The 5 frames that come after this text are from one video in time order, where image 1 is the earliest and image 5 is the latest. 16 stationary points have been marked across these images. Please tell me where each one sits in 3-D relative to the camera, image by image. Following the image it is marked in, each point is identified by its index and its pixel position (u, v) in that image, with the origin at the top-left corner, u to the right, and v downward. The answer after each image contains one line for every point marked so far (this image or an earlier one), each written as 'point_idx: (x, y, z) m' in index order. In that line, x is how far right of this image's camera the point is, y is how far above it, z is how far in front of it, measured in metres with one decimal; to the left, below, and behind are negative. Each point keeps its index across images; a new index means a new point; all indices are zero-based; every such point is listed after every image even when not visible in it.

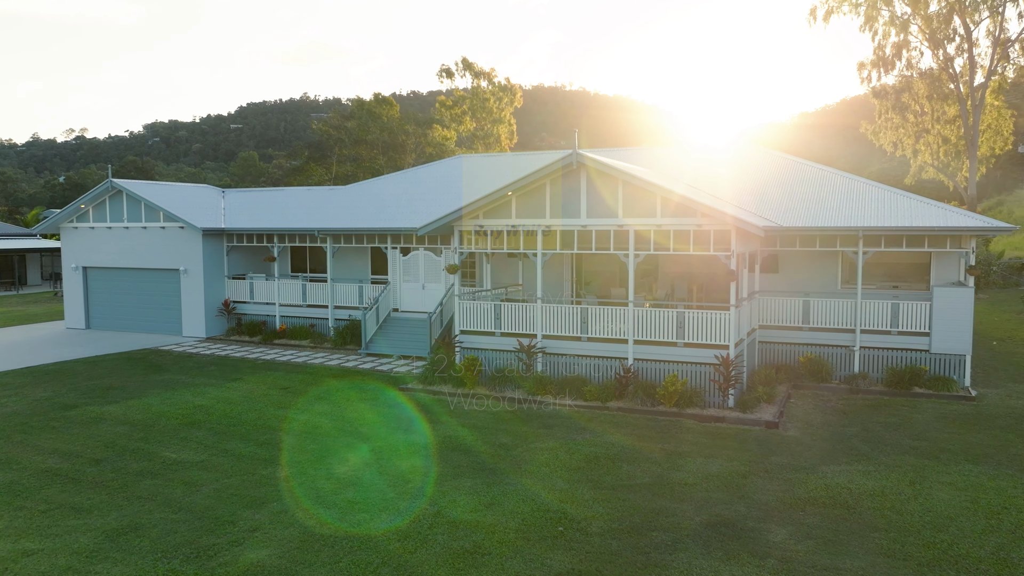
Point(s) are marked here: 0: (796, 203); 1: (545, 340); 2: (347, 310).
0: (+6.4, +2.0, +17.1) m
1: (+0.6, -0.9, +13.9) m
2: (-4.1, -0.6, +19.3) m
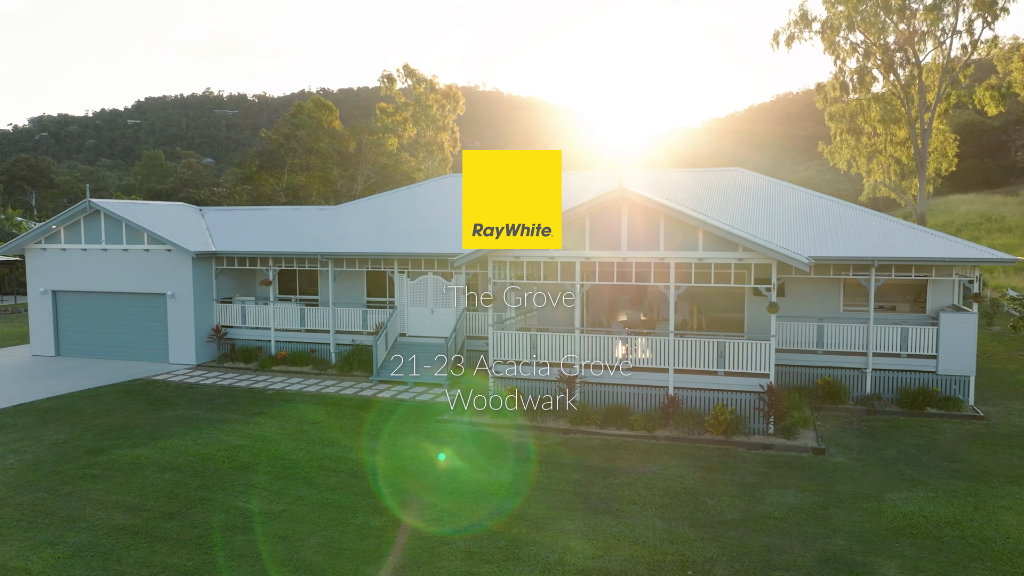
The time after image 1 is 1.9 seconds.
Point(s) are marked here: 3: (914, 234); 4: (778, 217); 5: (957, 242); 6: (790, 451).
0: (+6.6, +1.5, +17.9) m
1: (+1.3, -1.5, +14.1) m
2: (-3.9, -1.2, +19.0) m
3: (+8.7, +1.1, +16.5) m
4: (+6.3, +1.7, +18.3) m
5: (+9.1, +0.9, +15.5) m
6: (+4.3, -2.5, +12.2) m
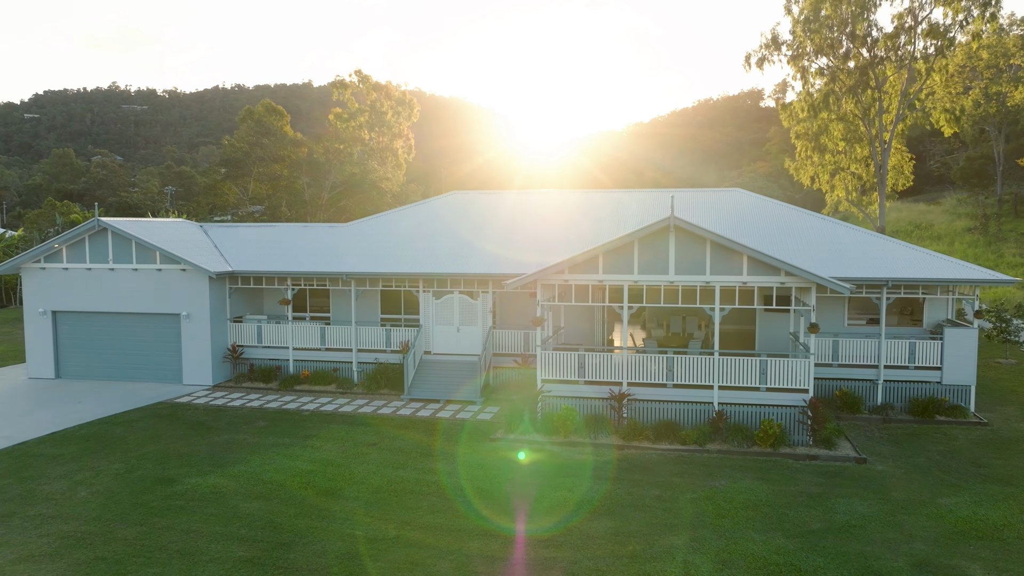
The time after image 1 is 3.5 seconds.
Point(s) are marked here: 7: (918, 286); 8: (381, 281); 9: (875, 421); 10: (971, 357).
0: (+7.2, +1.1, +19.2) m
1: (+2.3, -1.9, +14.9) m
2: (-3.5, -1.6, +19.2) m
3: (+9.4, +0.7, +18.0) m
4: (+6.8, +1.3, +19.6) m
5: (+9.9, +0.5, +17.0) m
6: (+5.5, -2.9, +13.2) m
7: (+8.9, +0.1, +17.0) m
8: (-3.2, +0.2, +19.1) m
9: (+7.3, -2.7, +15.7) m
10: (+9.4, -1.4, +15.9) m
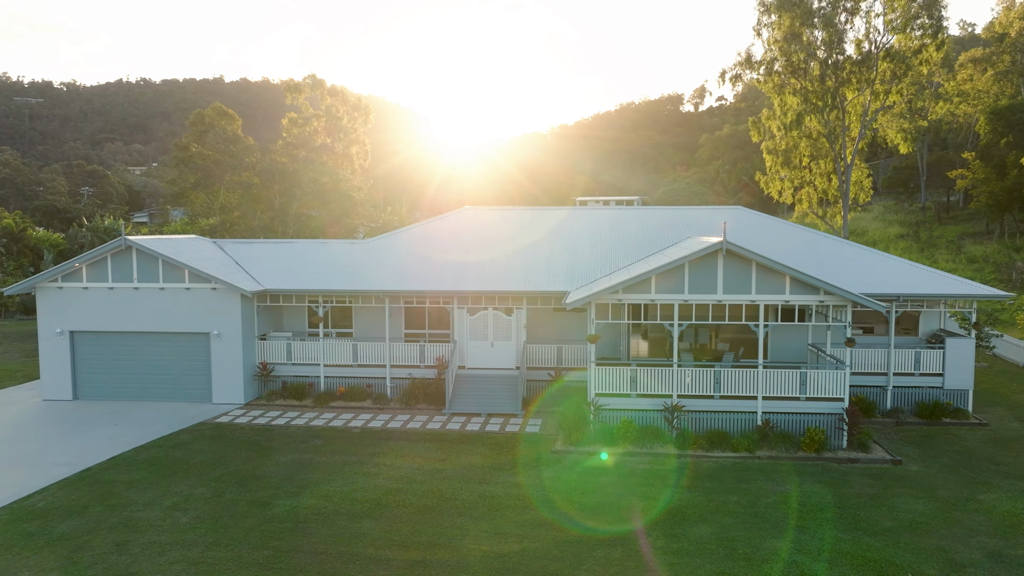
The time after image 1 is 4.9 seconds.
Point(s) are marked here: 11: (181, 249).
0: (+7.8, +0.8, +20.7) m
1: (+3.4, -2.3, +15.9) m
2: (-2.7, -2.0, +19.7) m
3: (+10.1, +0.4, +19.7) m
4: (+7.4, +0.9, +21.0) m
5: (+10.7, +0.2, +18.8) m
6: (+6.8, -3.3, +14.6) m
7: (+9.8, -0.3, +18.7) m
8: (-2.5, -0.2, +19.6) m
9: (+8.3, -3.0, +17.2) m
10: (+10.4, -1.7, +17.7) m
11: (-8.5, +1.0, +19.9) m
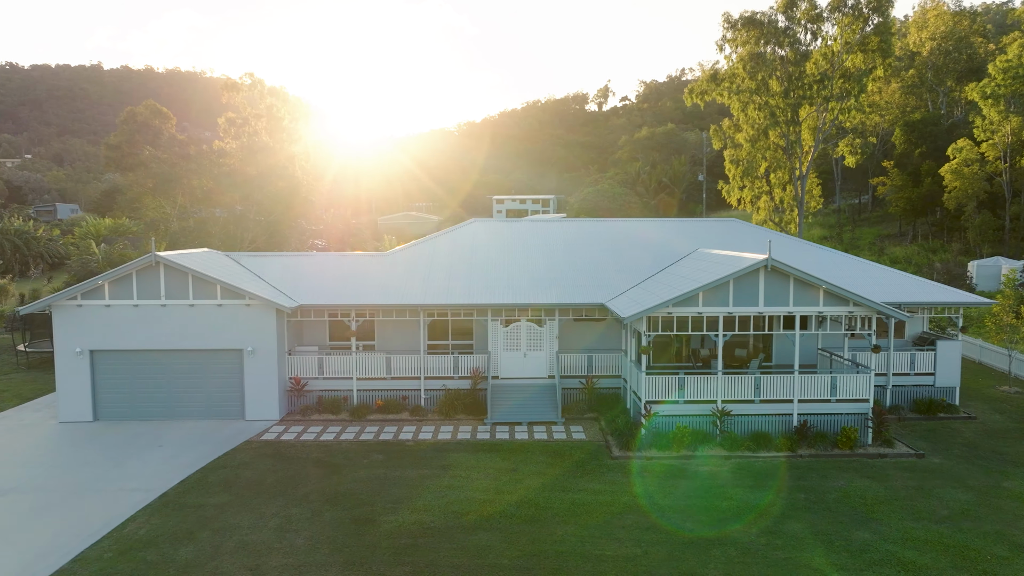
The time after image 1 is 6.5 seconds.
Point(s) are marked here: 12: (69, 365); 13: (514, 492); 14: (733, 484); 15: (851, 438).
0: (+8.3, +0.6, +22.5) m
1: (+4.6, -2.6, +17.2) m
2: (-1.9, -2.4, +20.1) m
3: (+10.8, +0.2, +21.8) m
4: (+7.9, +0.7, +22.7) m
5: (+11.5, 0.0, +21.0) m
6: (+8.1, -3.5, +16.3) m
7: (+10.5, -0.5, +20.7) m
8: (-1.7, -0.6, +20.1) m
9: (+9.4, -3.2, +19.1) m
10: (+11.3, -1.9, +19.8) m
11: (-7.7, +0.6, +19.6) m
12: (-10.8, -1.9, +19.0) m
13: (0.0, -3.8, +14.4) m
14: (+4.1, -3.7, +14.7) m
15: (+7.1, -3.2, +16.5) m
